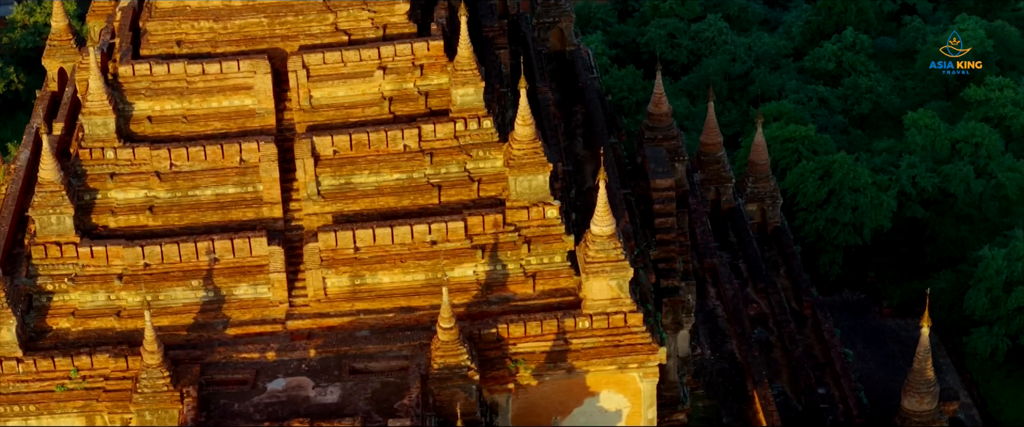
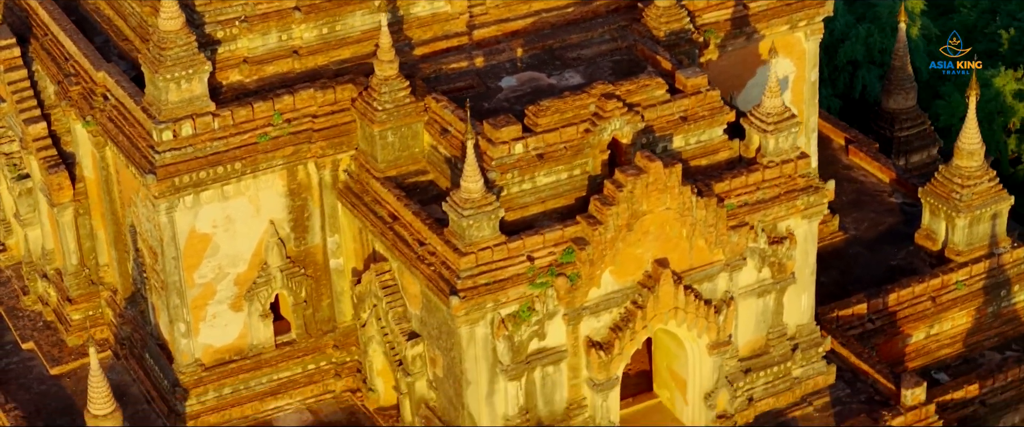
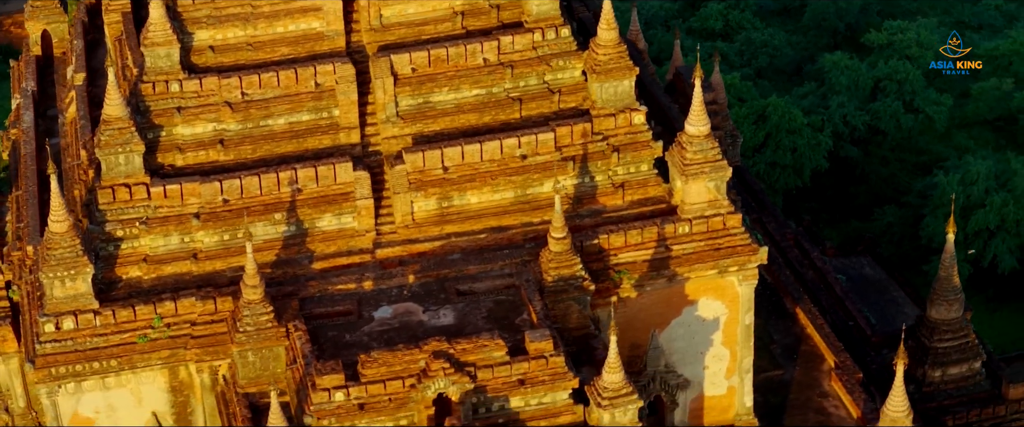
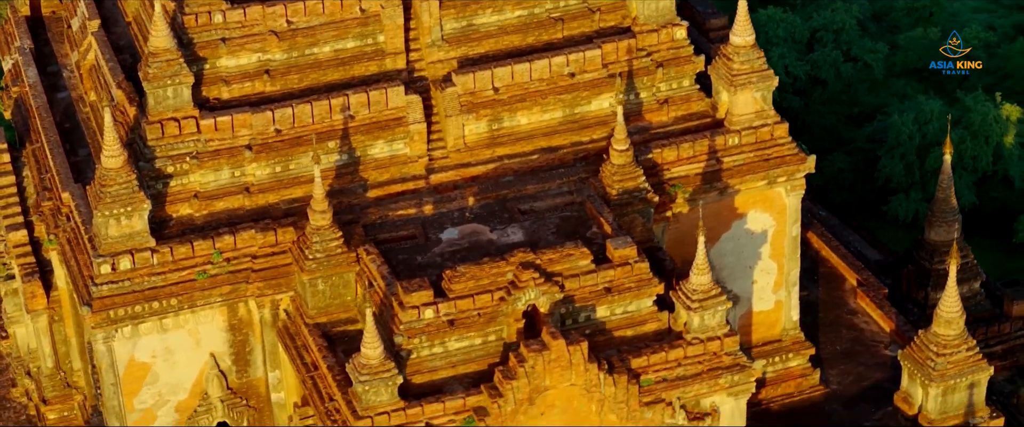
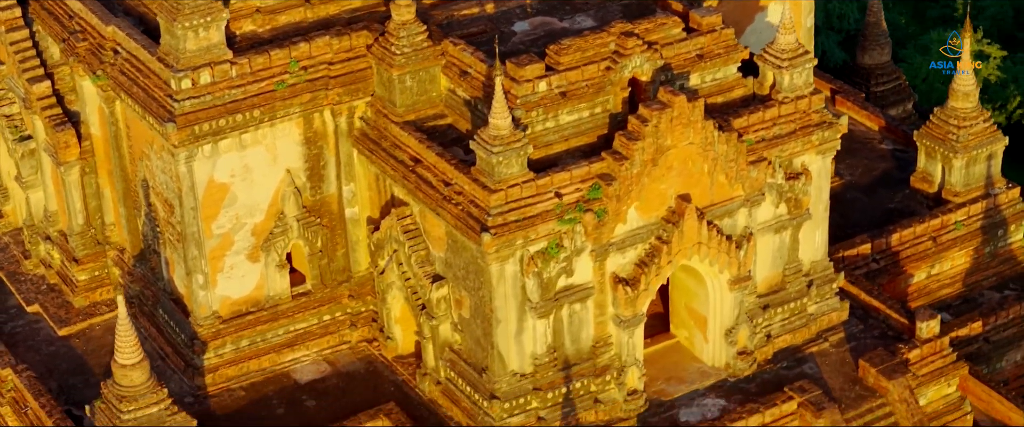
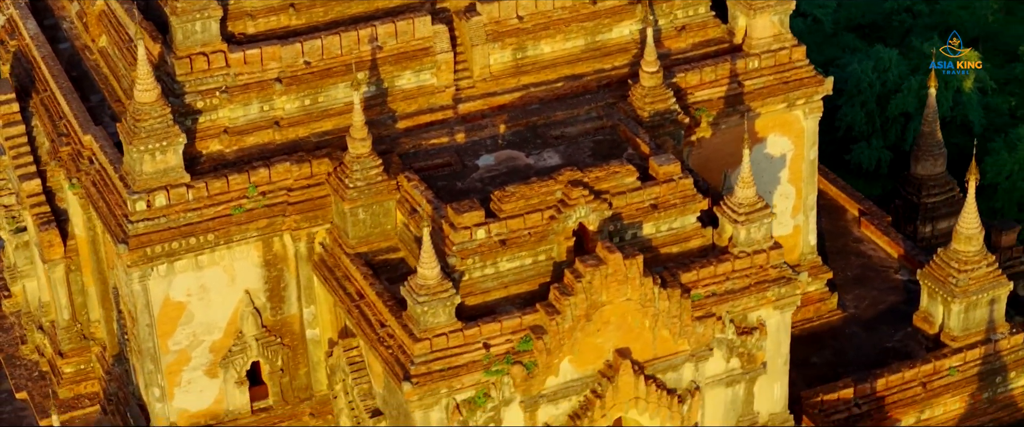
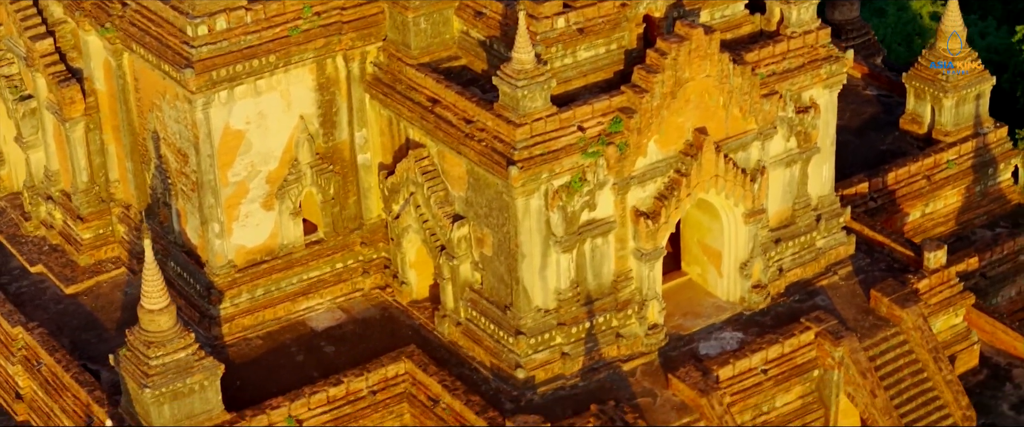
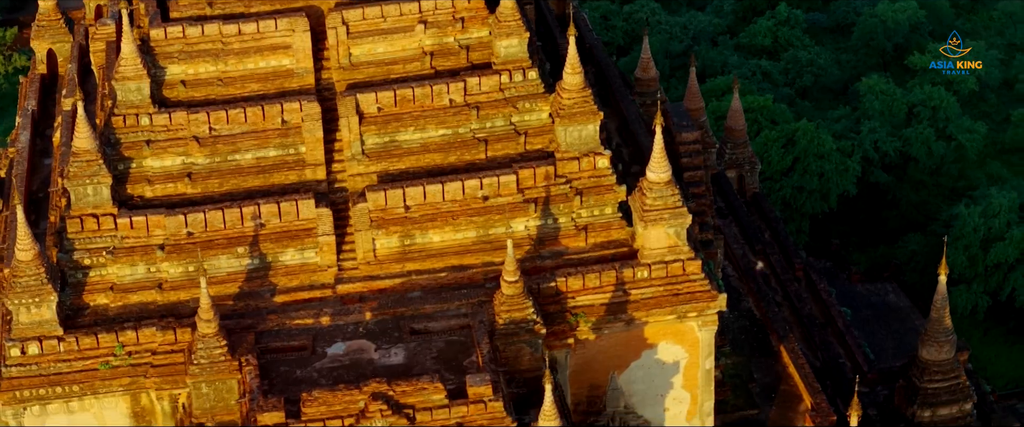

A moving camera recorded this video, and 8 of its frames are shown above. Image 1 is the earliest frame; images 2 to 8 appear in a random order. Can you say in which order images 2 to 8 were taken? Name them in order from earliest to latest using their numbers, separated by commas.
8, 3, 4, 6, 2, 5, 7
